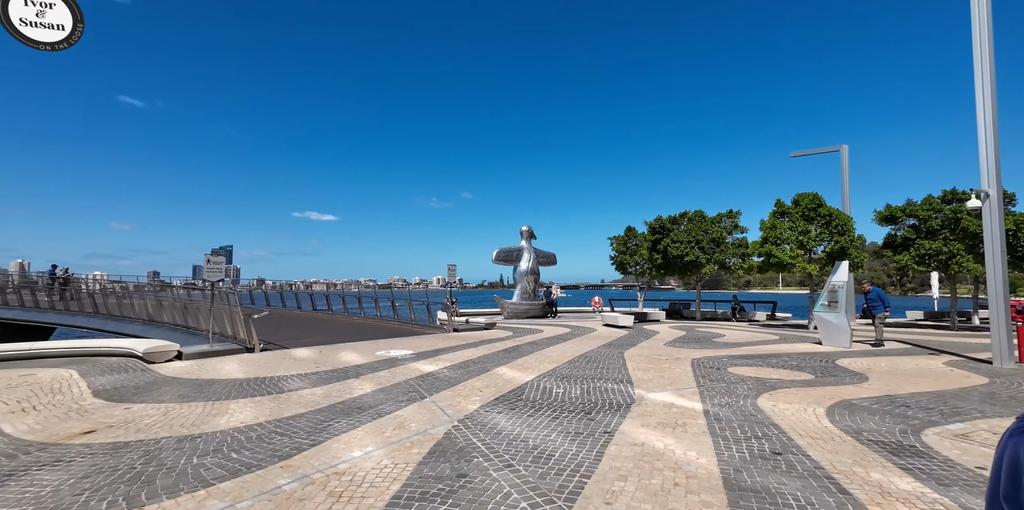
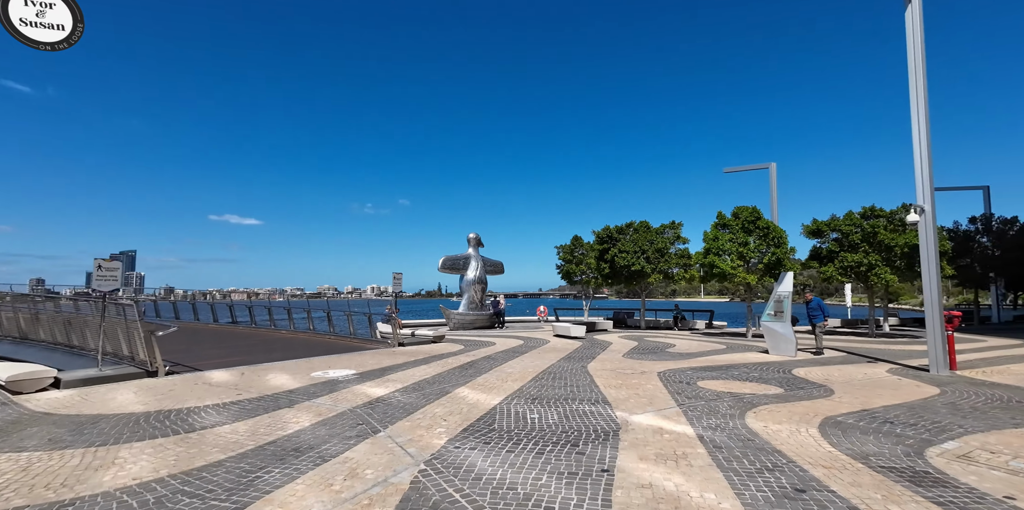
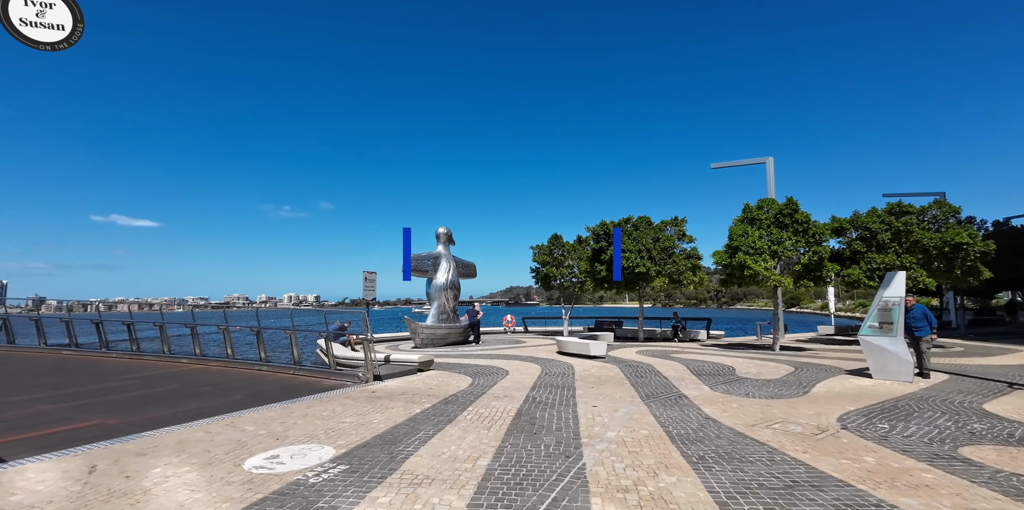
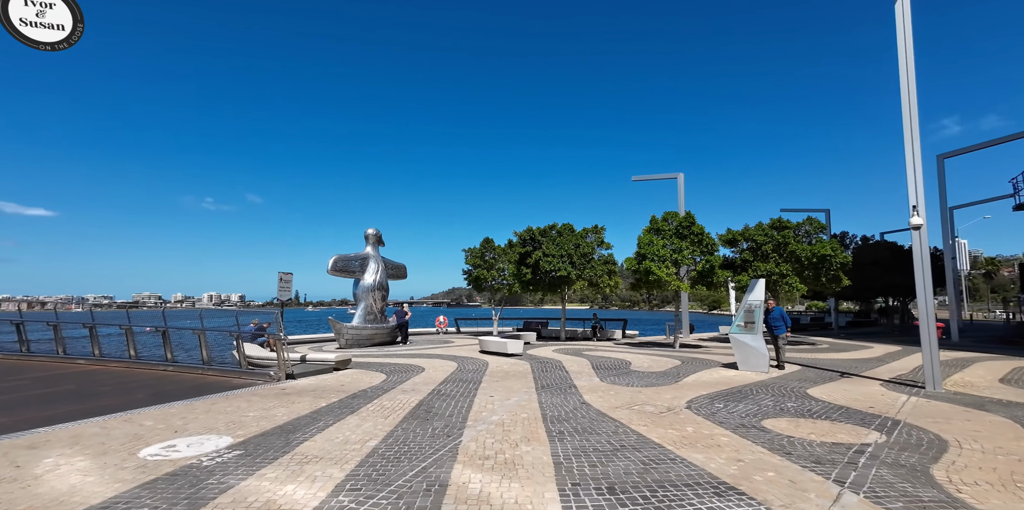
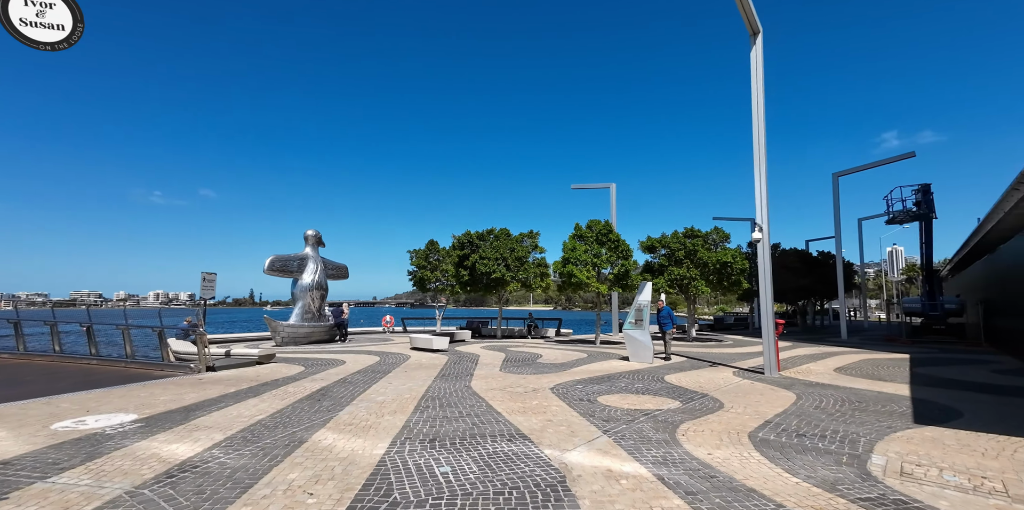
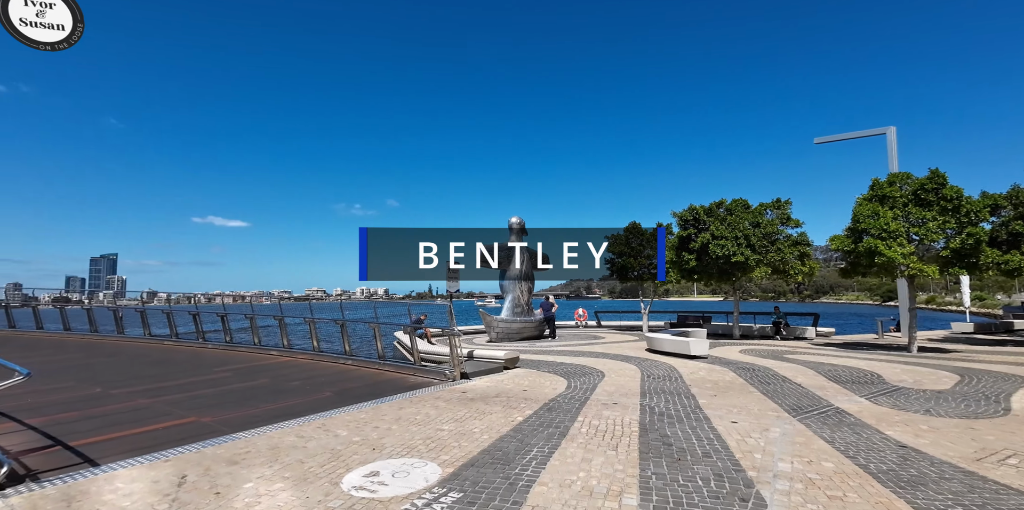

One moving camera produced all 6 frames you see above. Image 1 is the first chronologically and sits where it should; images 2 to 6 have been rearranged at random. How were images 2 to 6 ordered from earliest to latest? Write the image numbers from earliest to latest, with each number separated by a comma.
2, 5, 4, 3, 6
